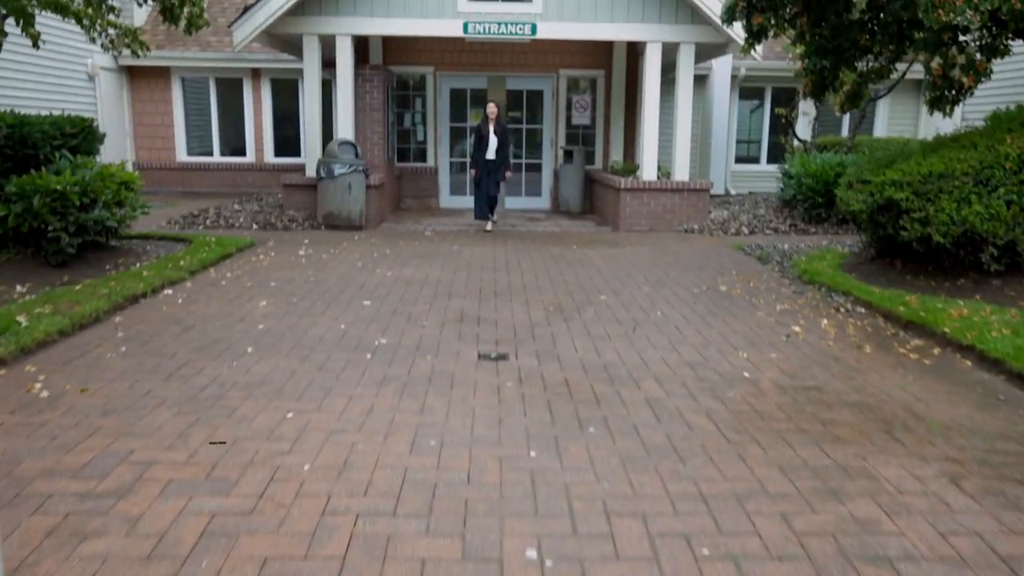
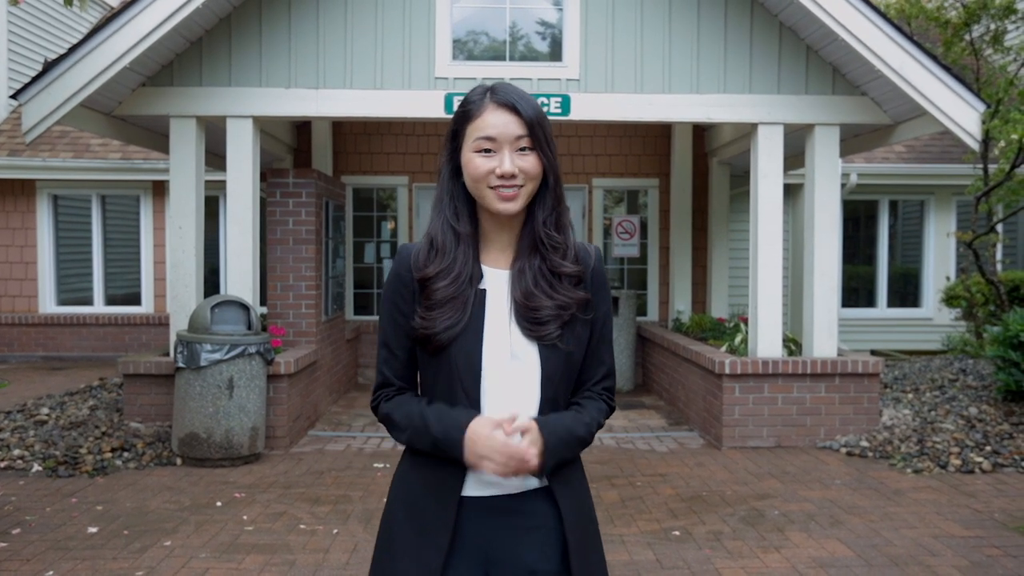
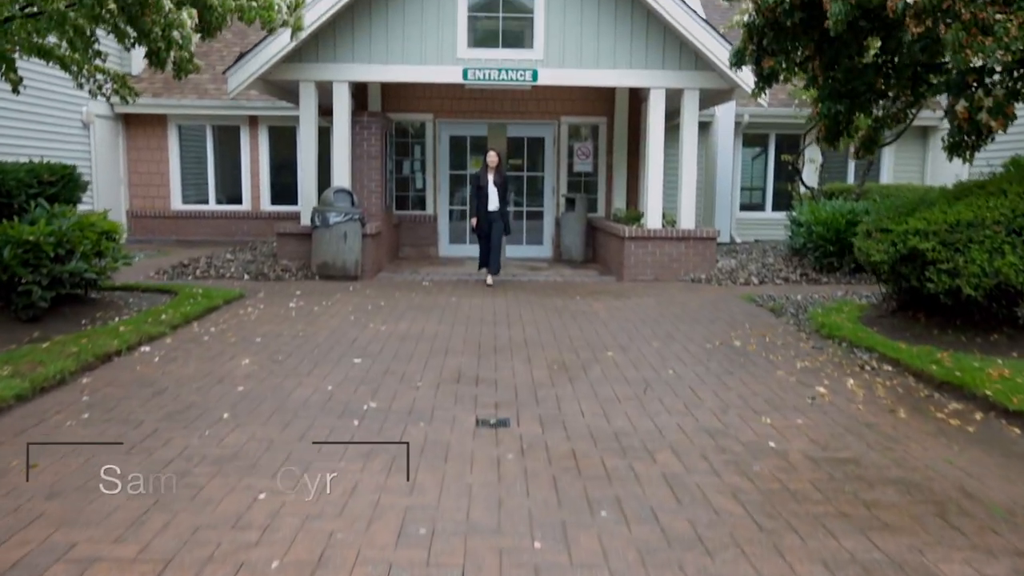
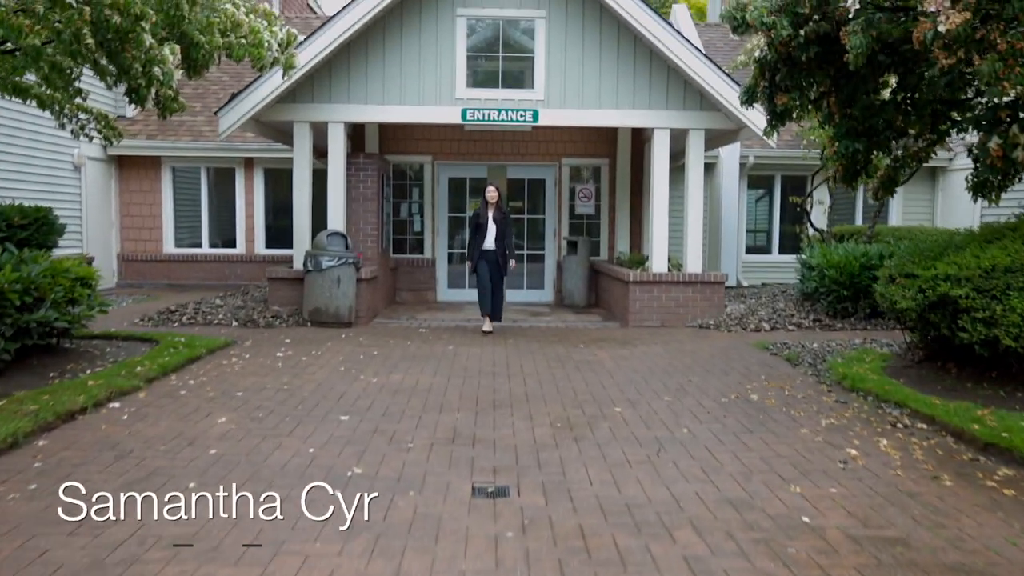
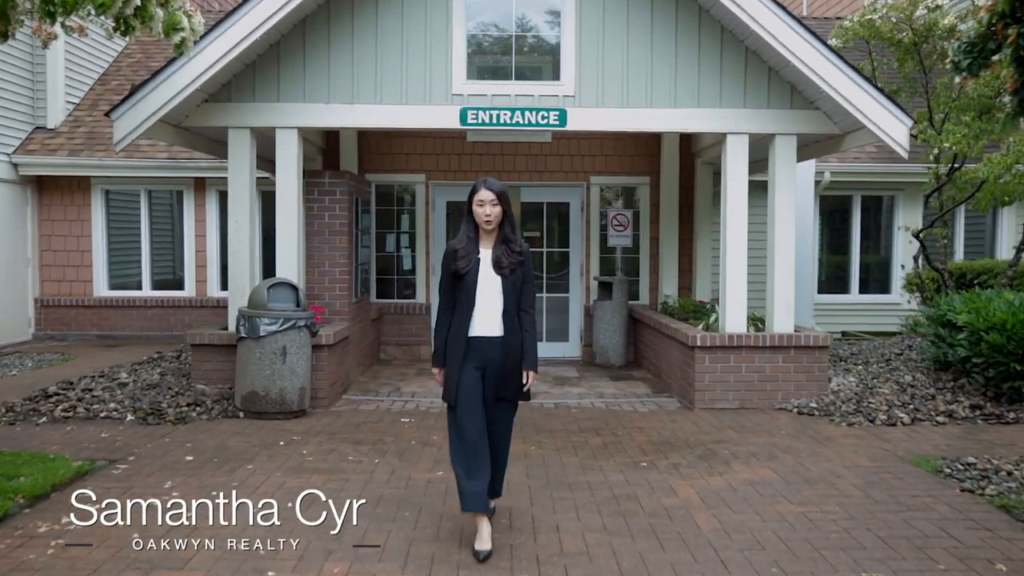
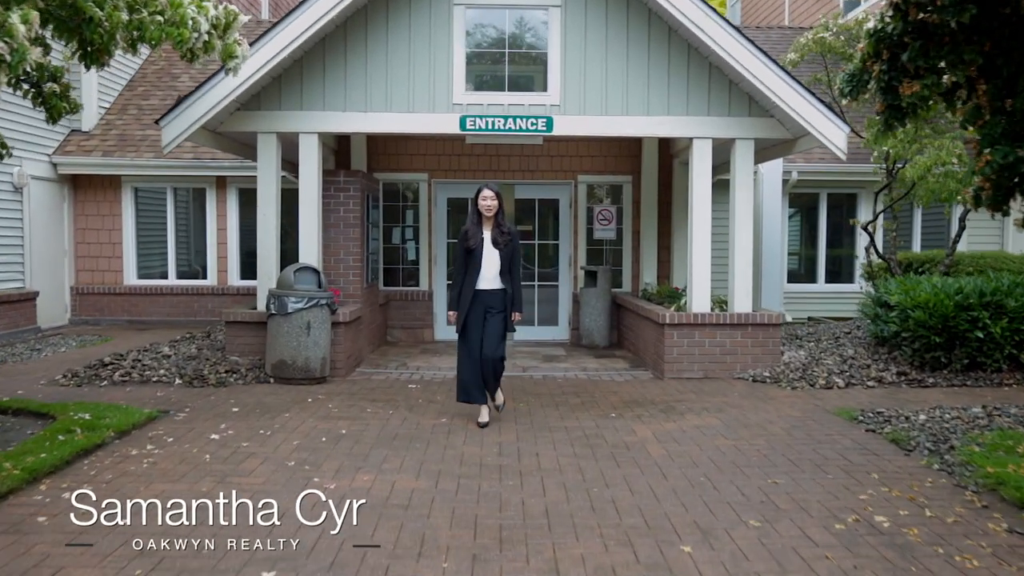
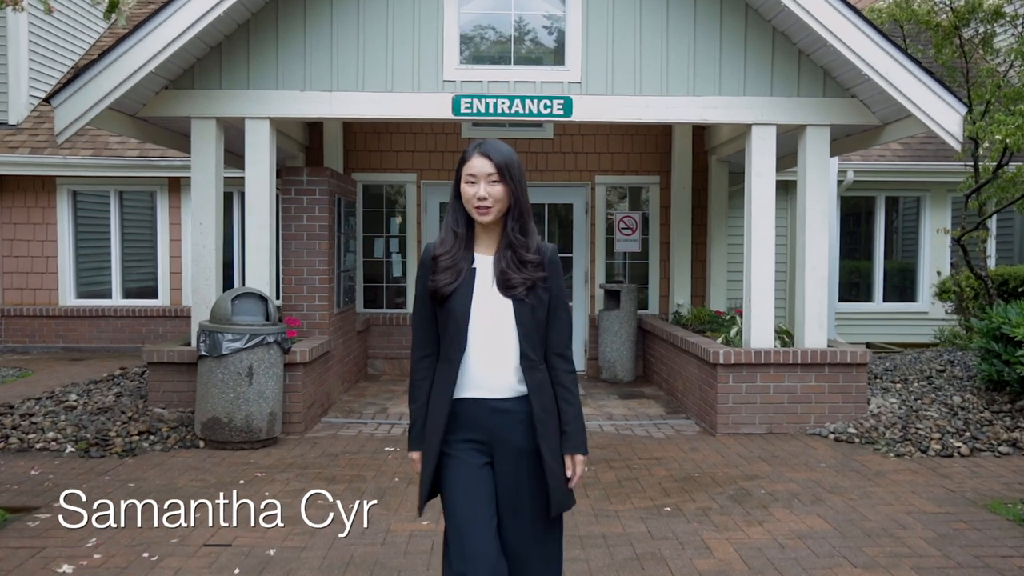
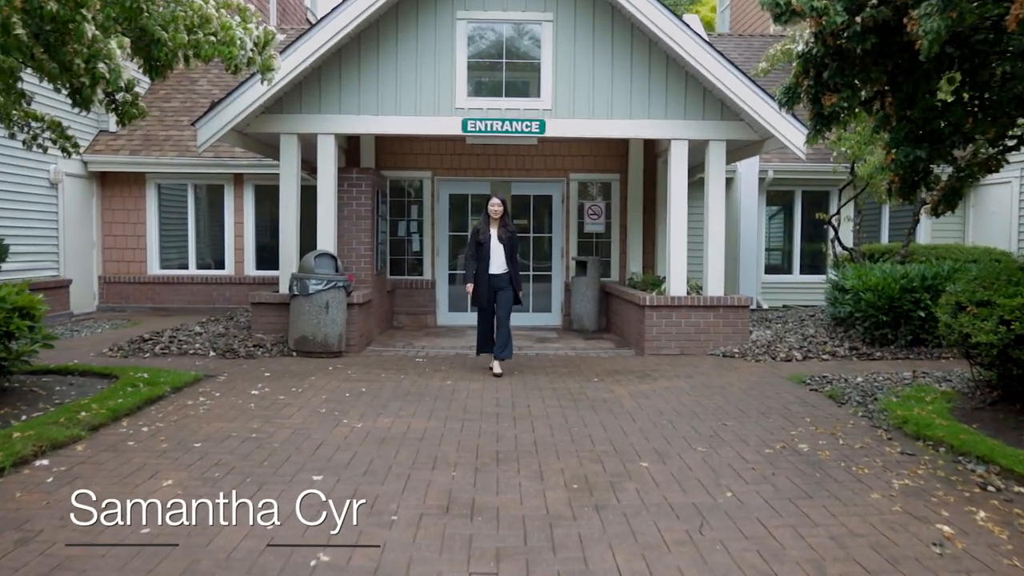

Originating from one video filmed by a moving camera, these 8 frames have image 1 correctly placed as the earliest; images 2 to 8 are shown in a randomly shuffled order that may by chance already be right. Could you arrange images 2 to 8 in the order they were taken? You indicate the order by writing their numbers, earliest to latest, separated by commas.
3, 4, 8, 6, 5, 7, 2
